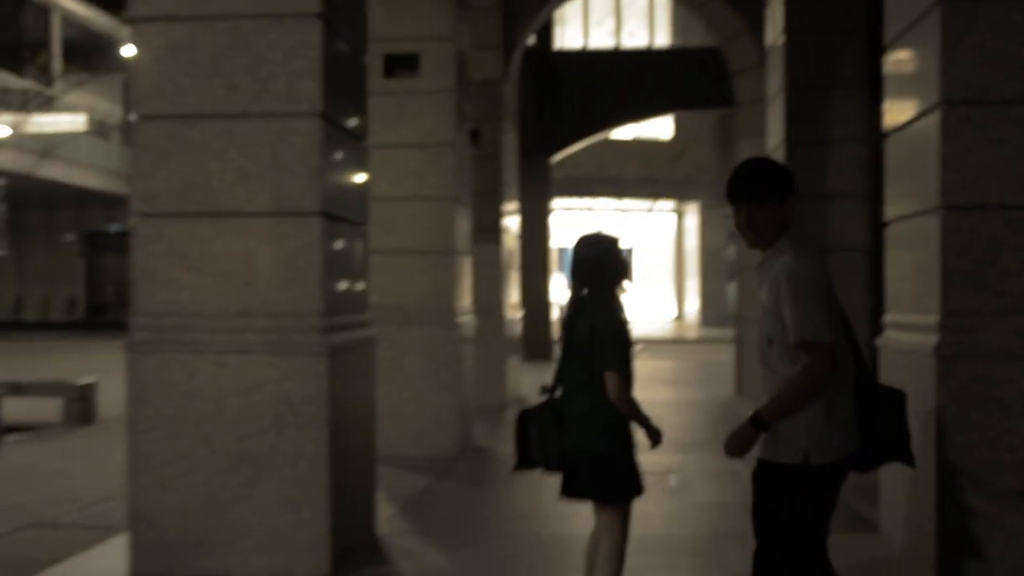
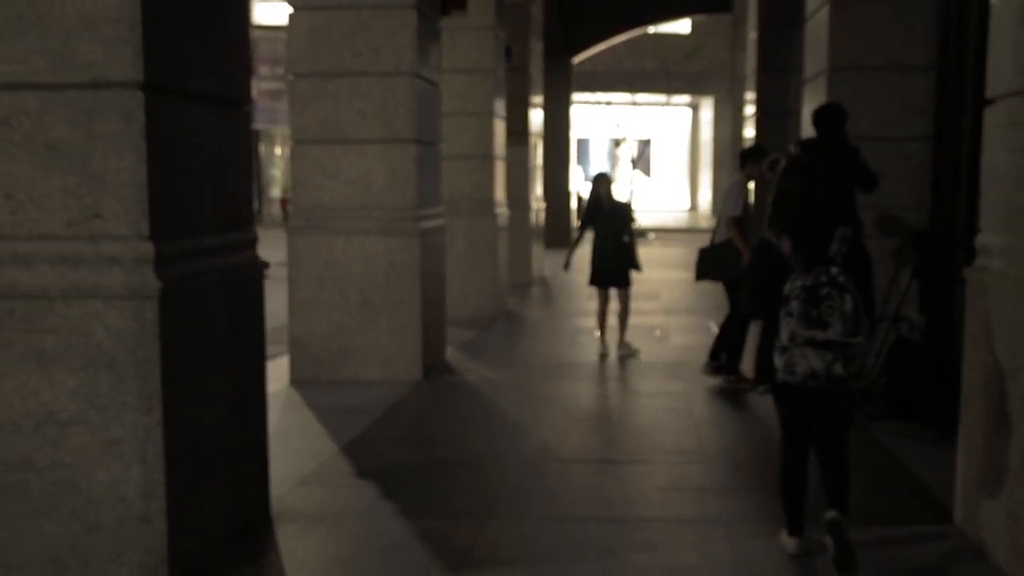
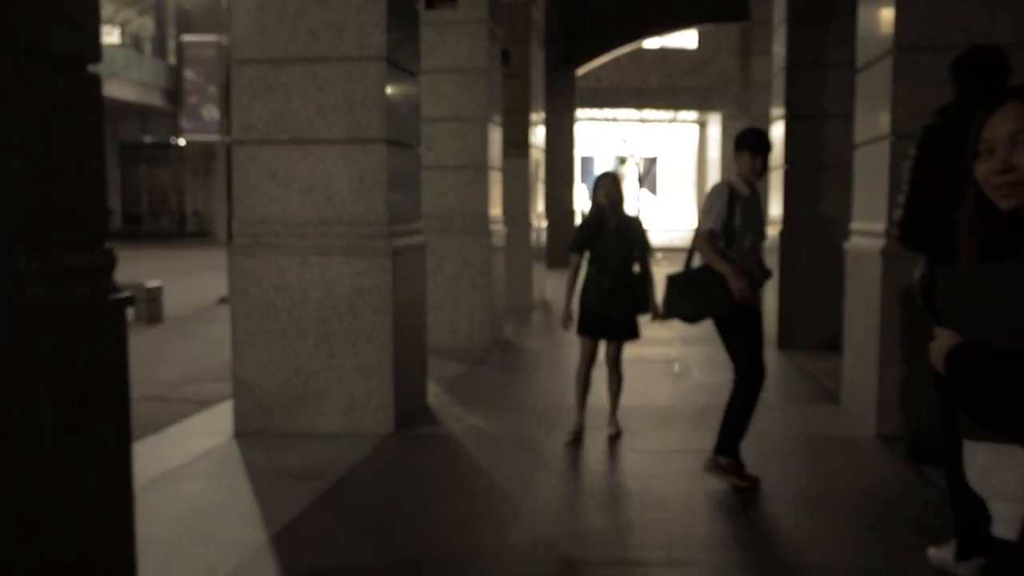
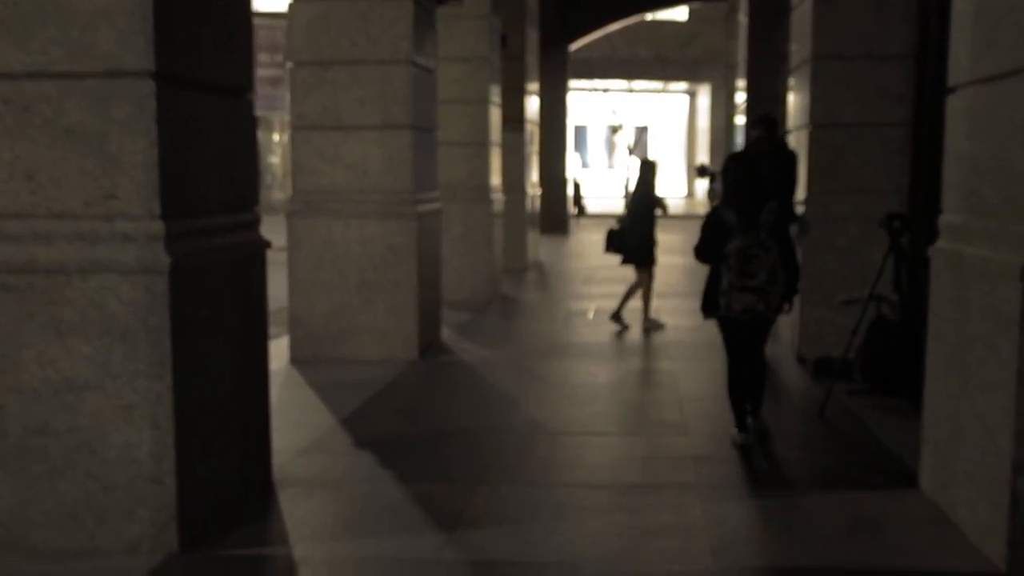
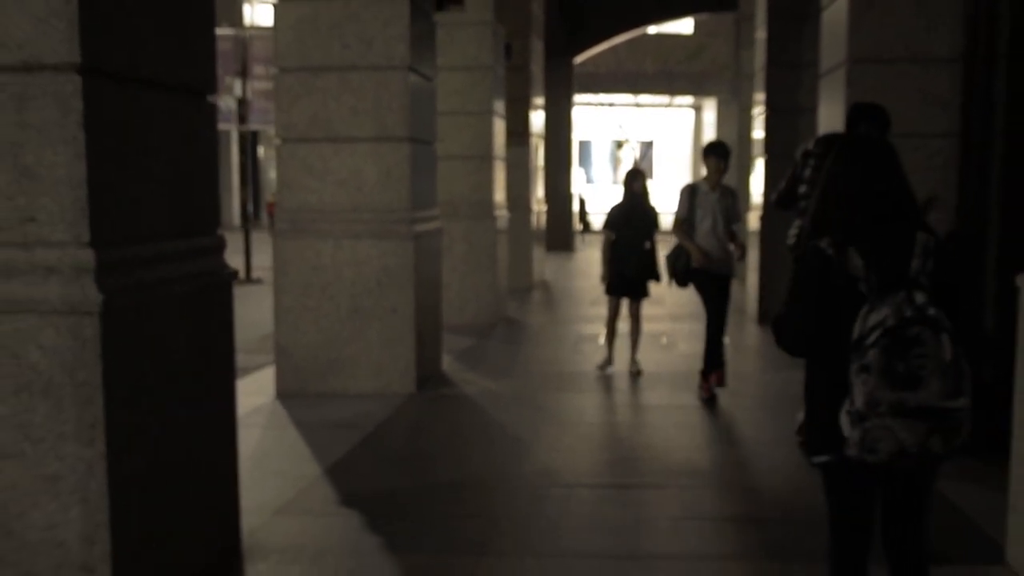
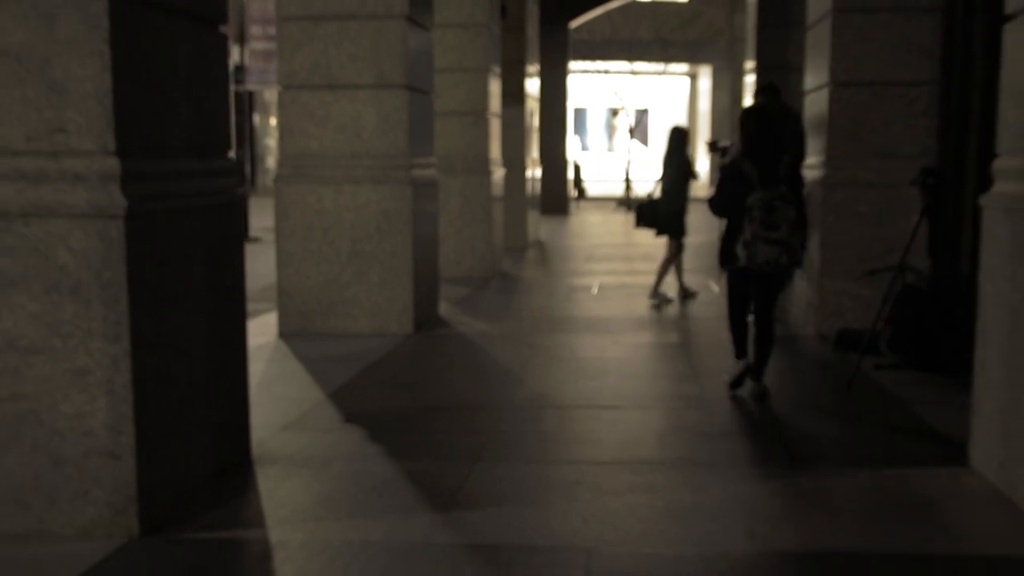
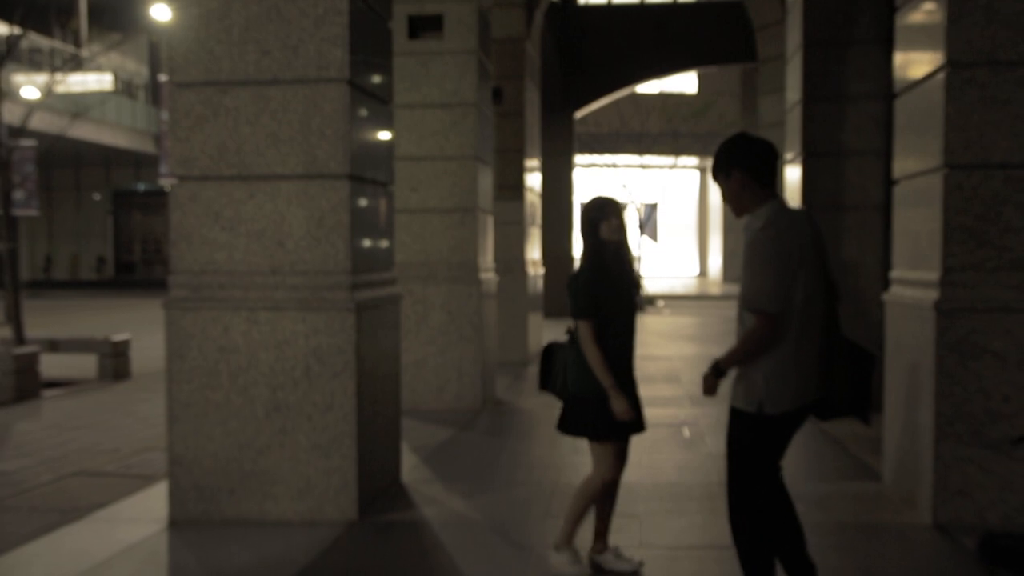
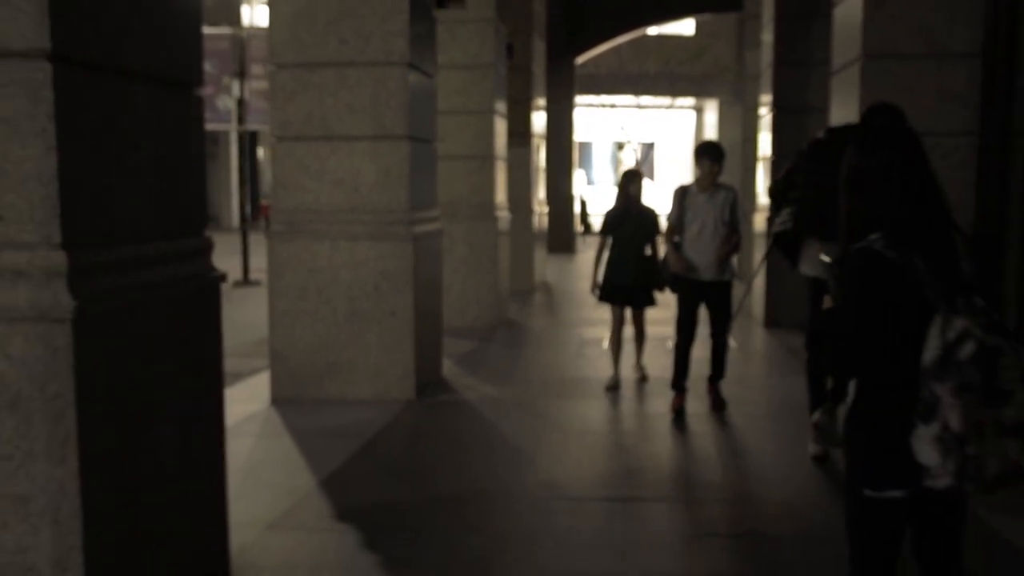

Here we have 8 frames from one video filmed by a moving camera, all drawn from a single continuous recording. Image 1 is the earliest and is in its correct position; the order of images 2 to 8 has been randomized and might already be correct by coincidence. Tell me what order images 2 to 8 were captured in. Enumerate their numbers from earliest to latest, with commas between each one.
7, 3, 8, 5, 2, 4, 6
